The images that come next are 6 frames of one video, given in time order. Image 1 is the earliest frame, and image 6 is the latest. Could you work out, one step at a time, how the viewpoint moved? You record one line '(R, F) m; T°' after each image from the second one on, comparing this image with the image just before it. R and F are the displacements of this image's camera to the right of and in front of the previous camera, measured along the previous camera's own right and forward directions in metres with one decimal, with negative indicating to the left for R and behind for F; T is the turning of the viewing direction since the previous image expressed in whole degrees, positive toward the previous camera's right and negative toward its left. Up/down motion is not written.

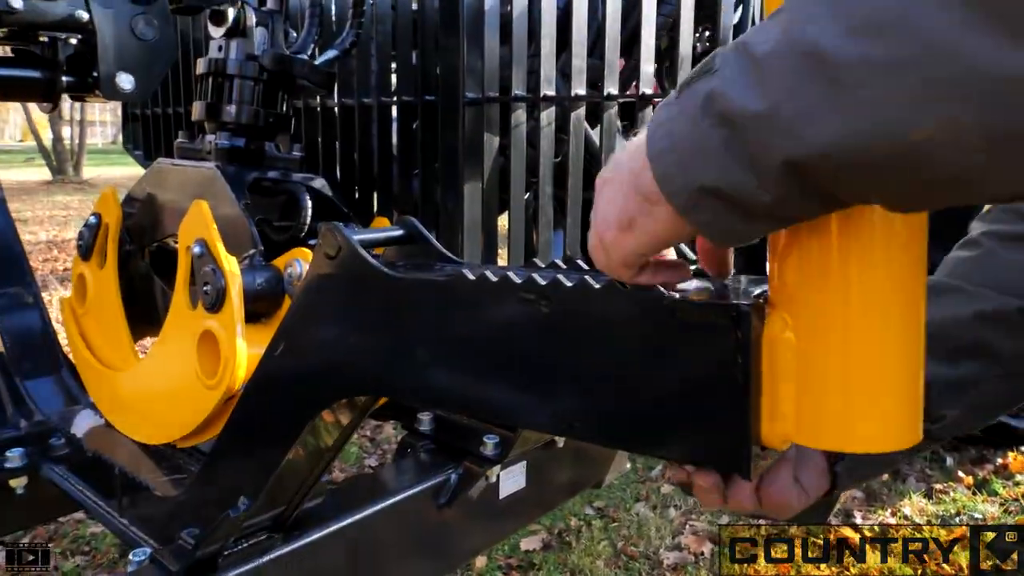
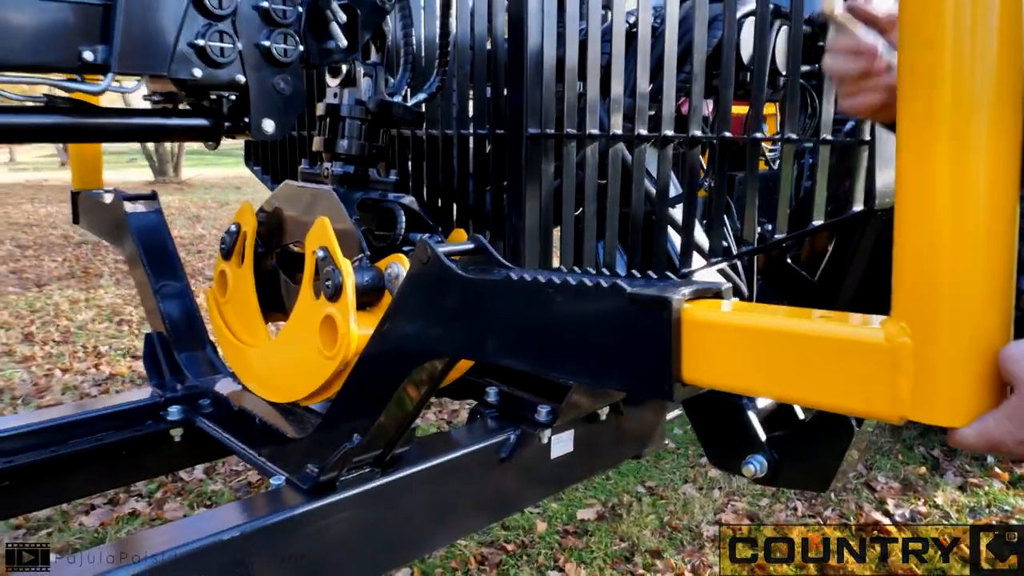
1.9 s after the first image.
(+0.1, -0.4) m; -5°
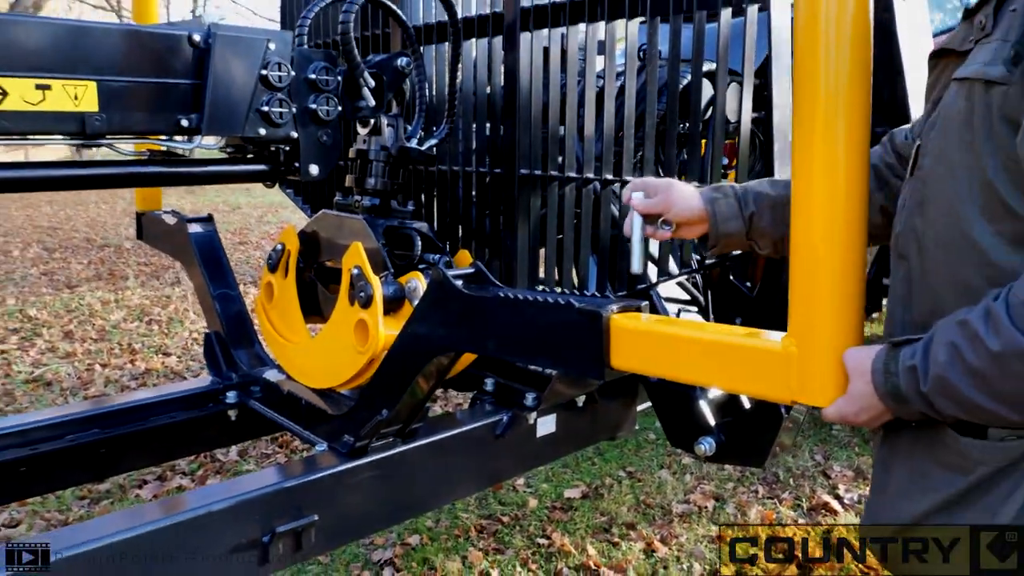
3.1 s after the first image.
(0.0, -0.5) m; 0°
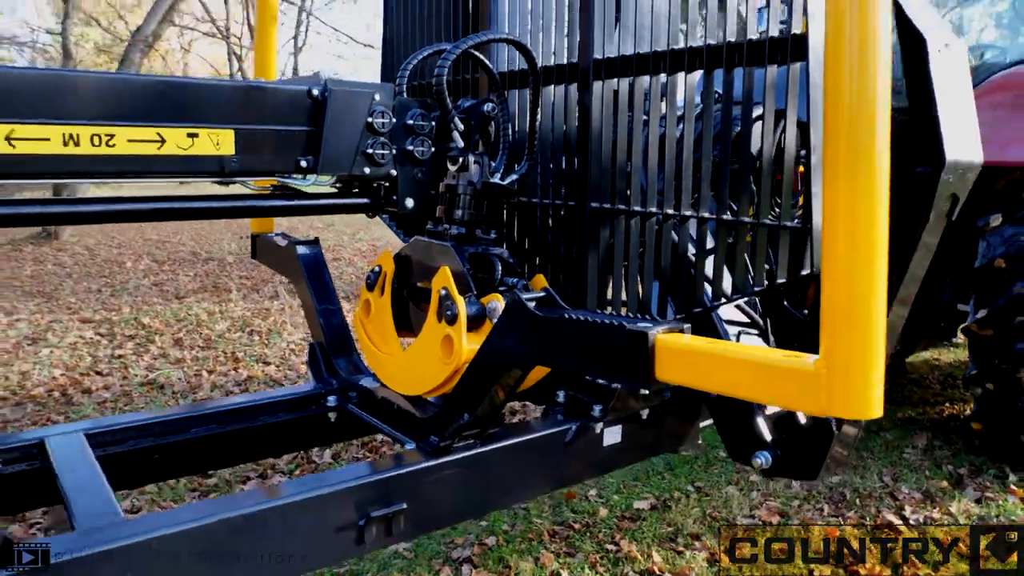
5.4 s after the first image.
(0.0, -0.3) m; -6°
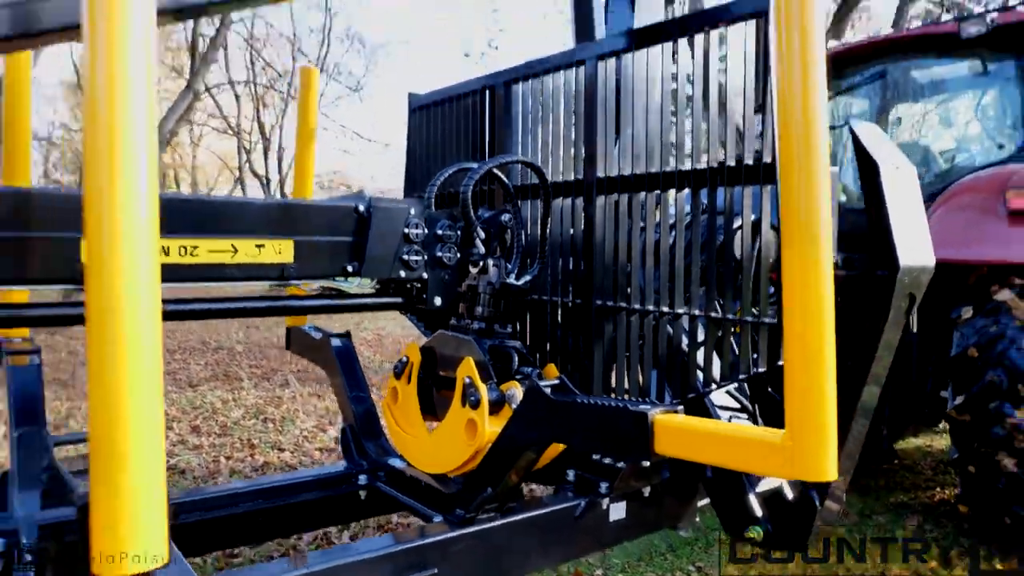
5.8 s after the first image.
(-0.1, -0.3) m; 0°
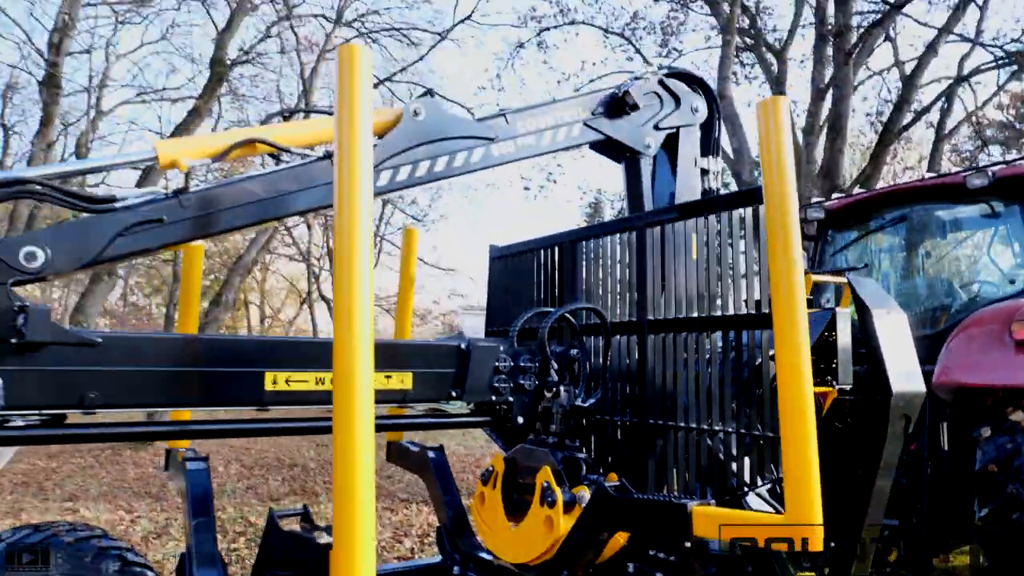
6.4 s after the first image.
(0.0, -0.7) m; -4°
